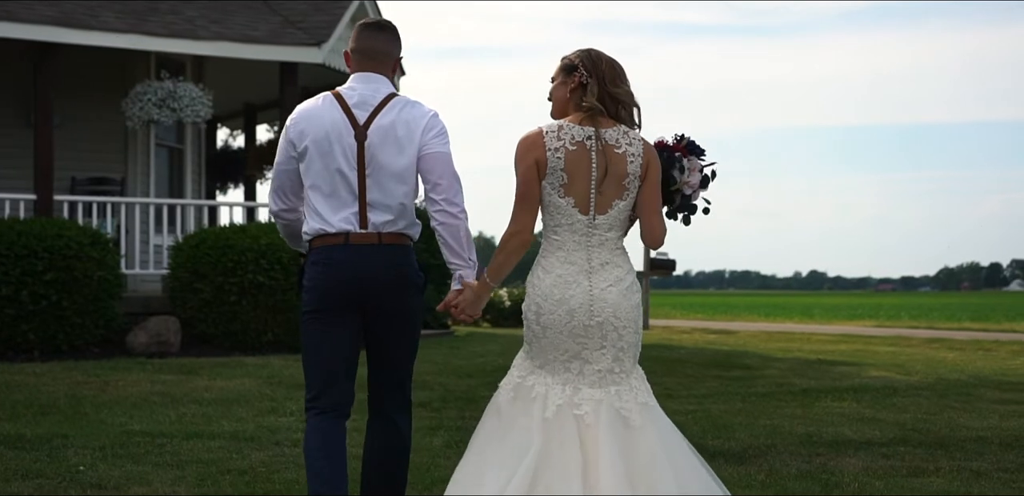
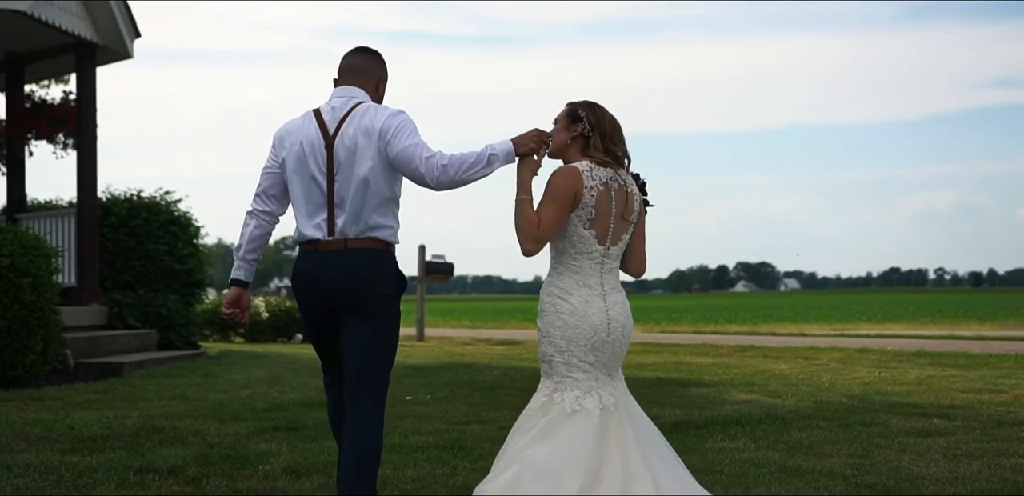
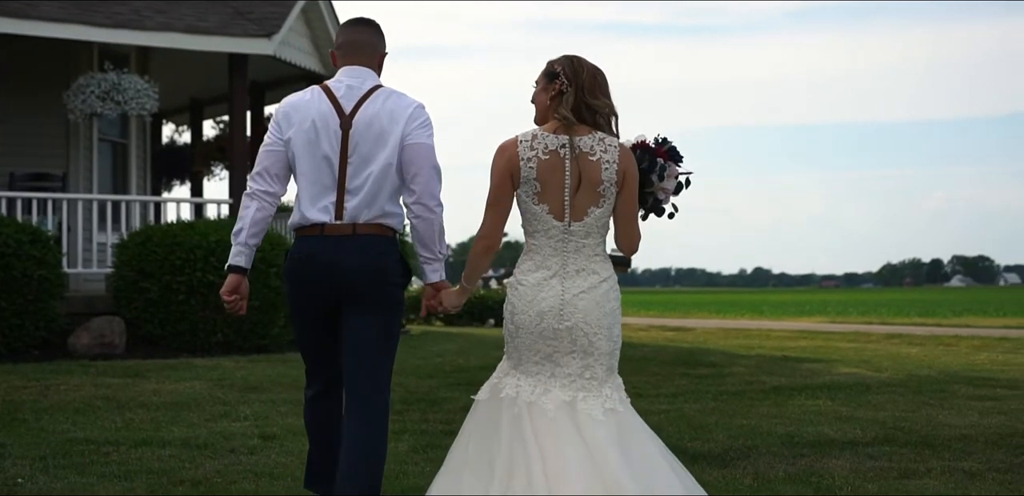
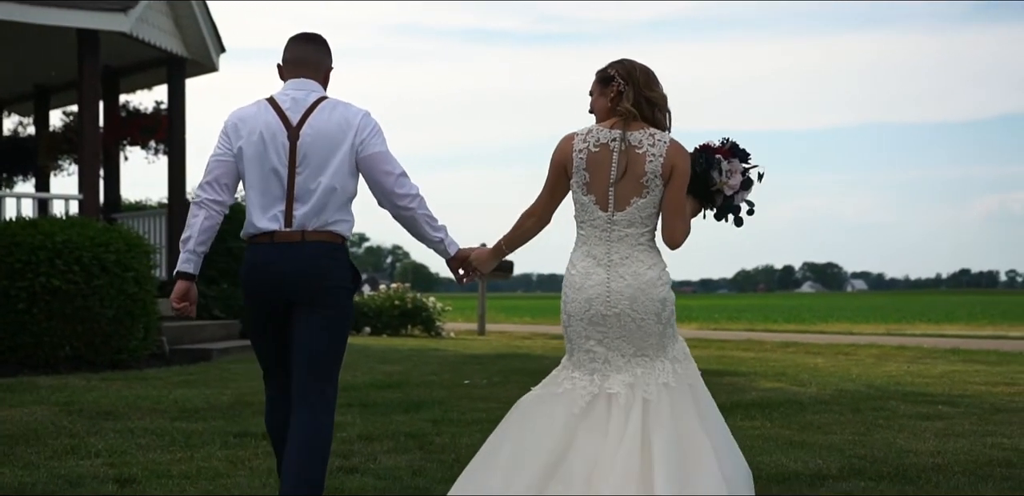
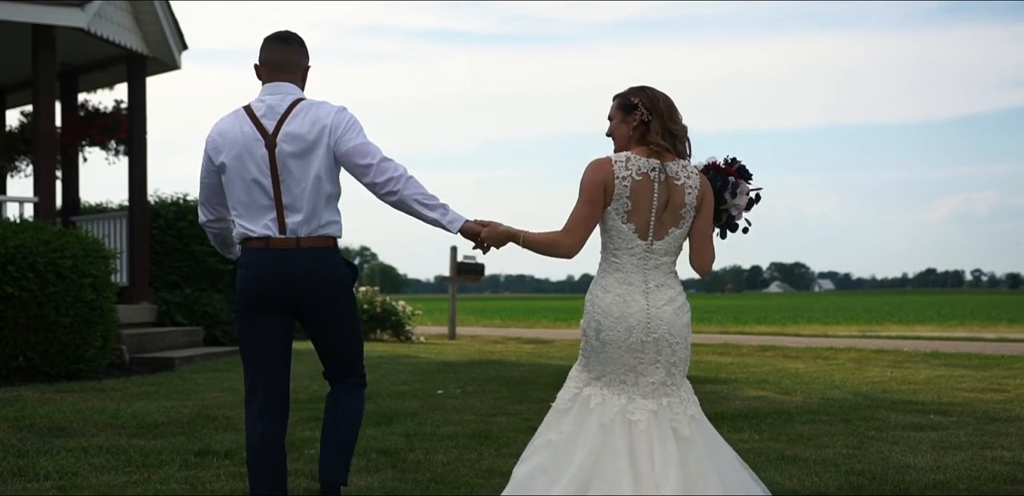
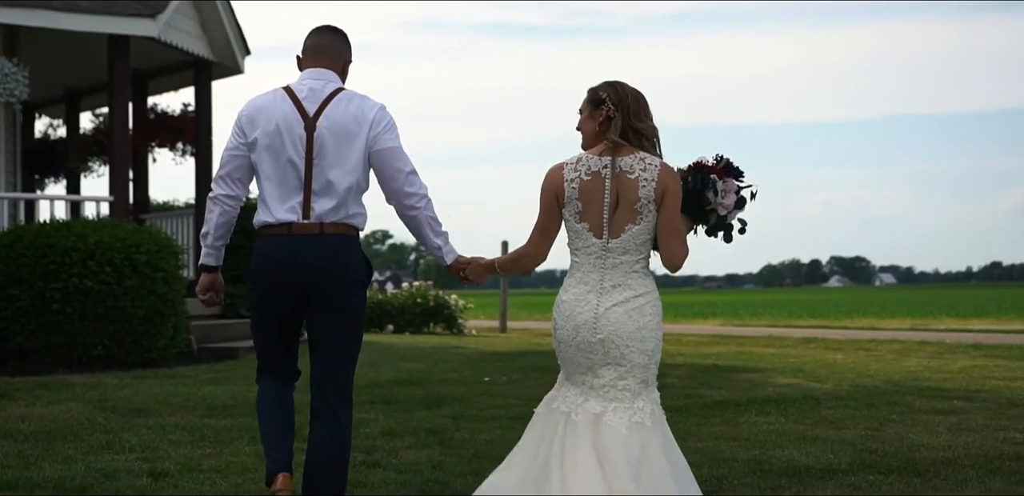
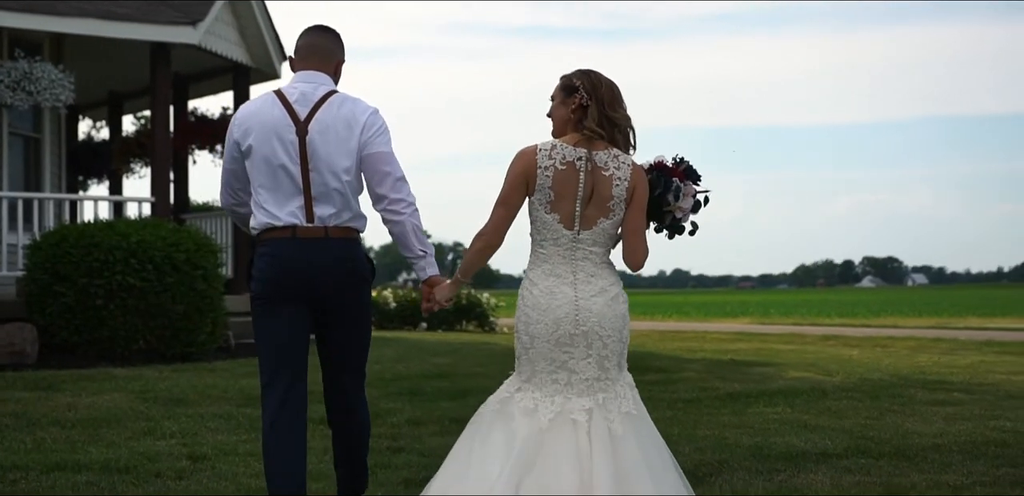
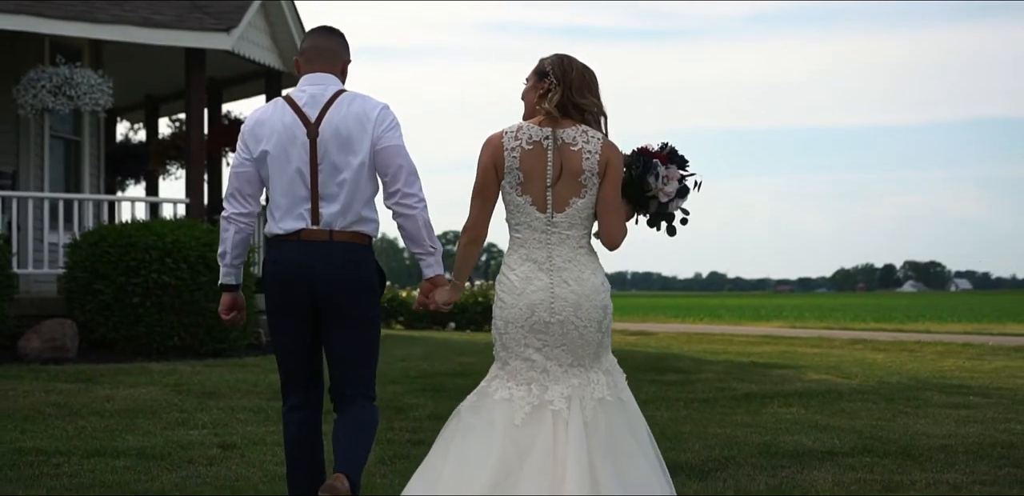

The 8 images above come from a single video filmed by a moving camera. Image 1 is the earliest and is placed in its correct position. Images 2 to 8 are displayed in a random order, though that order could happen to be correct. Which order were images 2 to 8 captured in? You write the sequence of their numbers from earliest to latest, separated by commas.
3, 8, 7, 6, 4, 5, 2
